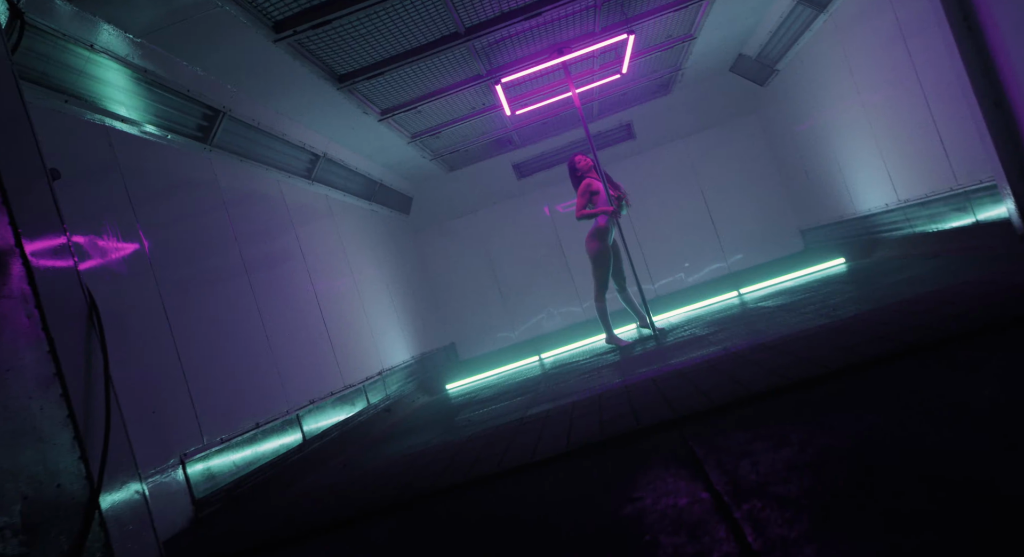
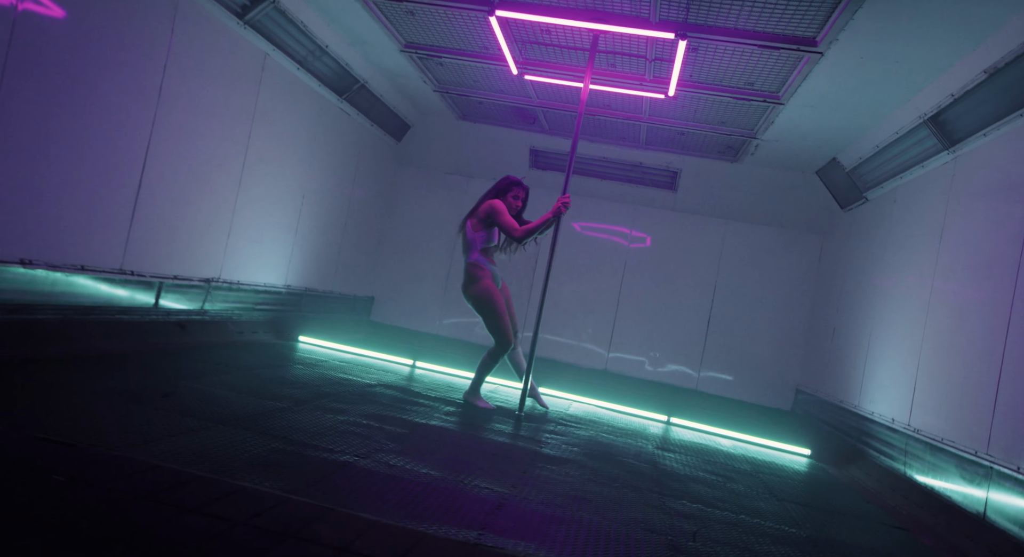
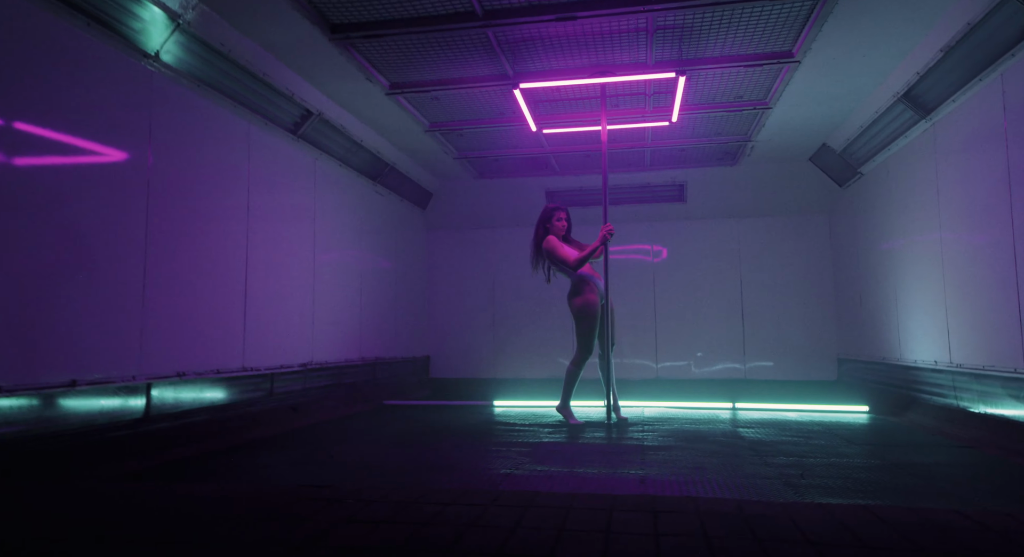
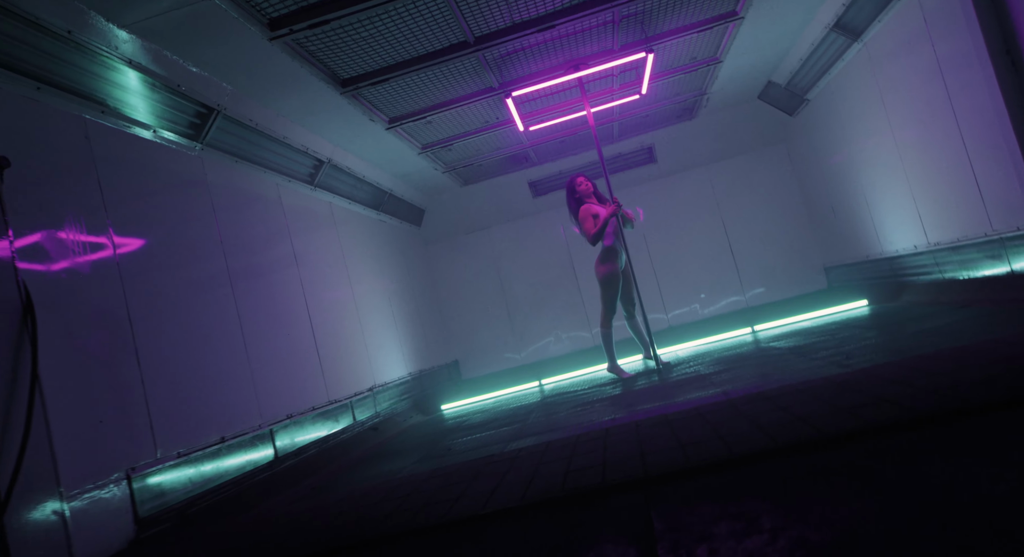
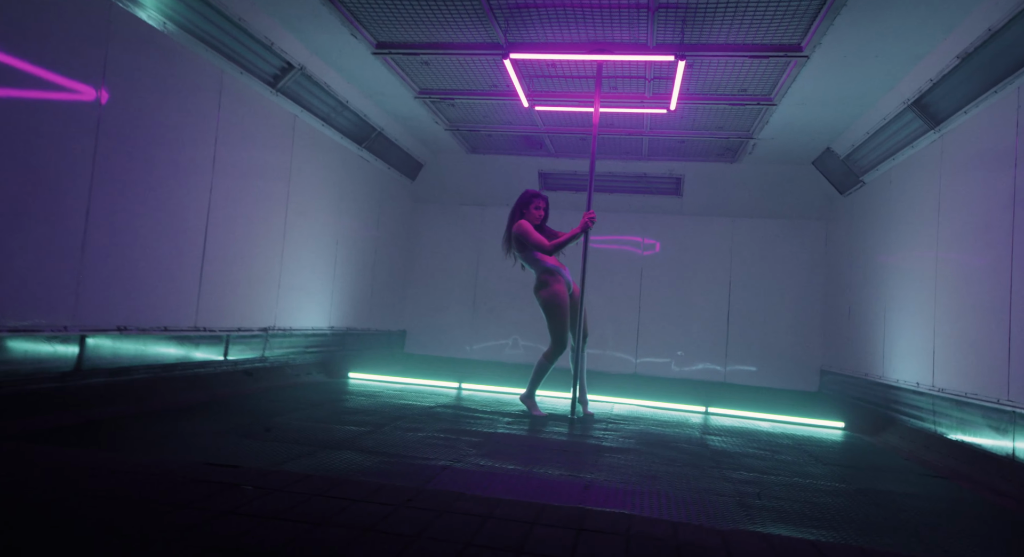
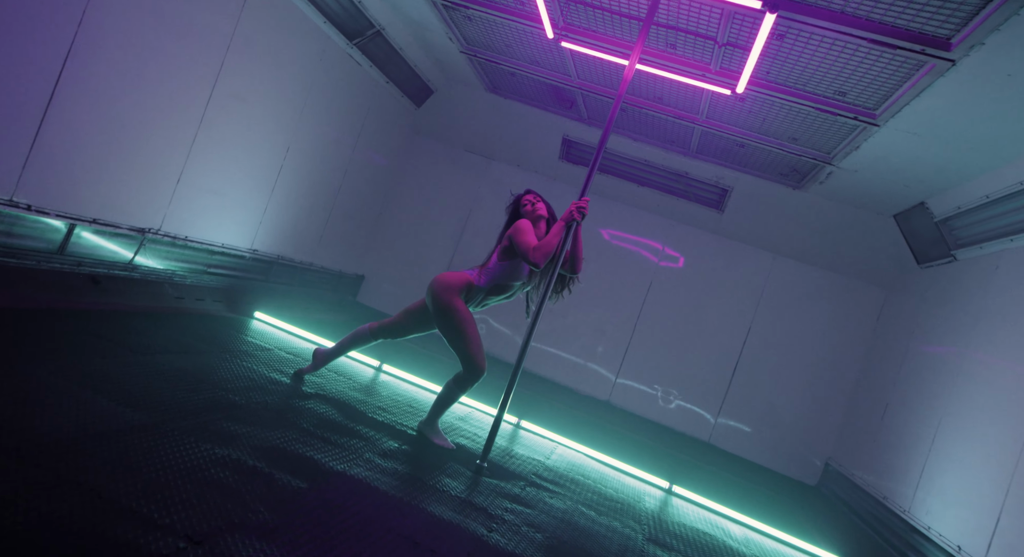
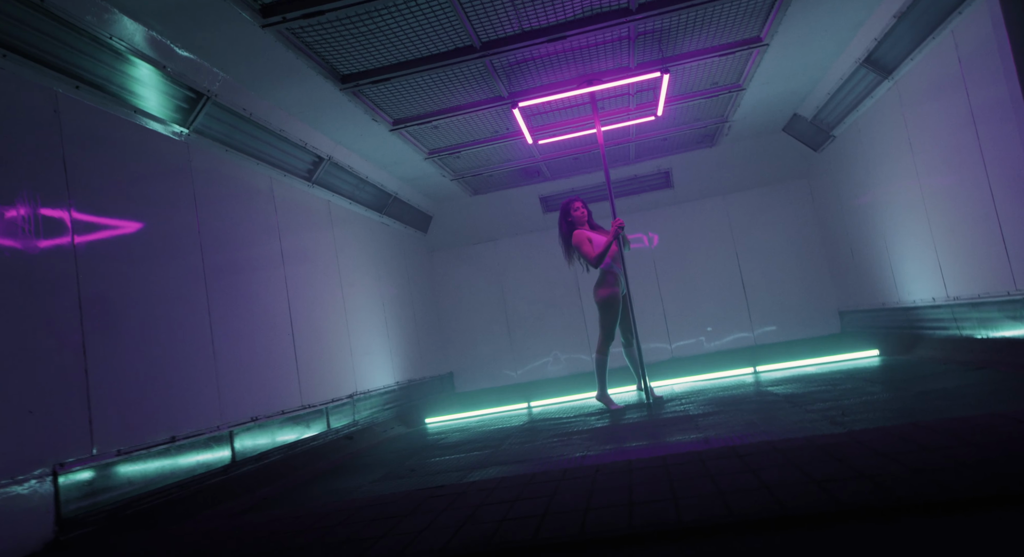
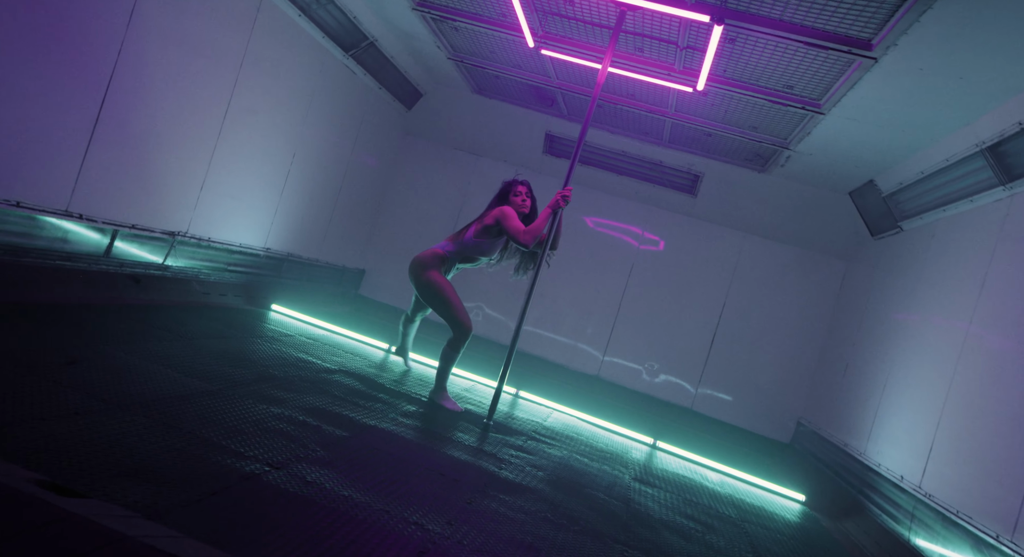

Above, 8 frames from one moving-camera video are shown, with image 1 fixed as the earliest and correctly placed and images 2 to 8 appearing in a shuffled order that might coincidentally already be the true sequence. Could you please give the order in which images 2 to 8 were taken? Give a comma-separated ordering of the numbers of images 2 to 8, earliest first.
4, 7, 3, 5, 2, 8, 6
